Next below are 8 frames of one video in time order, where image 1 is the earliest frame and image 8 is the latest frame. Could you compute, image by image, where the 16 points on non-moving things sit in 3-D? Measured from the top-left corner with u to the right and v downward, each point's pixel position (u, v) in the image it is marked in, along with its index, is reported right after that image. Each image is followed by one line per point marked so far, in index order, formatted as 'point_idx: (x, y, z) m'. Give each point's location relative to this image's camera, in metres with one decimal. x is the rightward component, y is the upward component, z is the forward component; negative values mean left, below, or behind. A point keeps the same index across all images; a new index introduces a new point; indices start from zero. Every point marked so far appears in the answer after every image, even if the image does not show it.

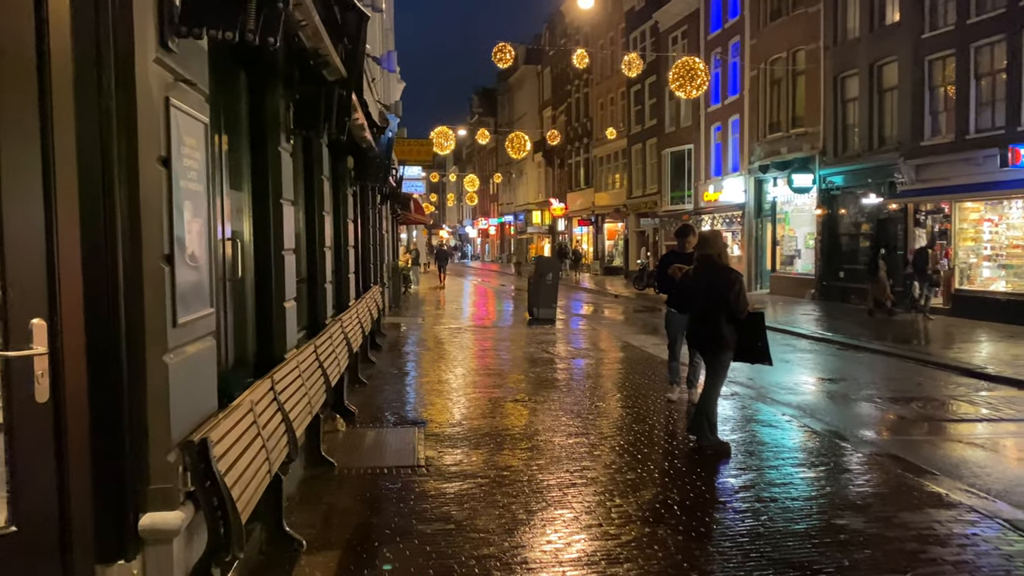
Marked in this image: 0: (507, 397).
0: (-0.5, -1.2, +9.8) m
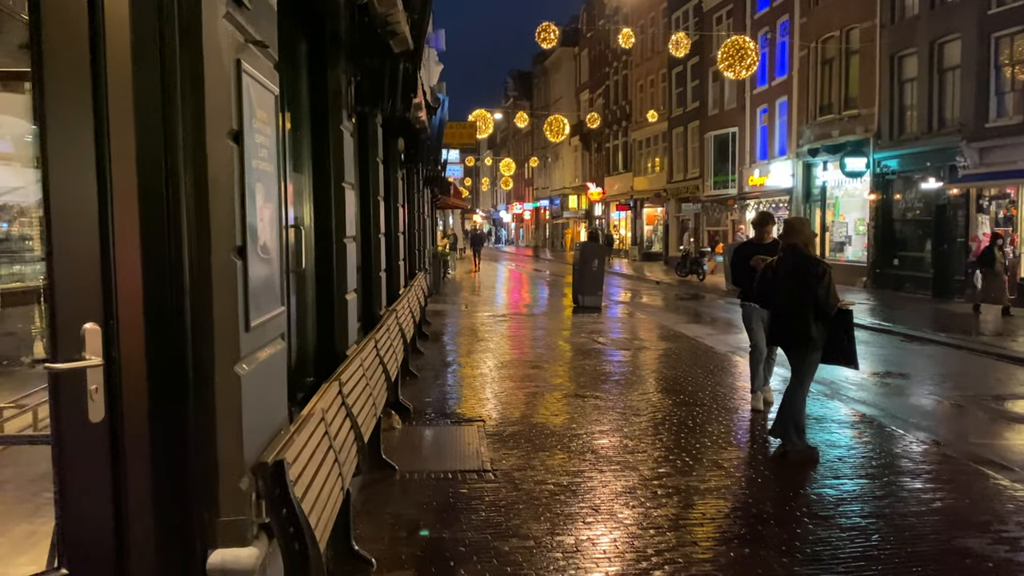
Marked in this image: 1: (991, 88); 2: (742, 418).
0: (+0.2, -1.1, +9.3) m
1: (+11.5, +4.8, +19.9) m
2: (+2.1, -1.3, +8.0) m
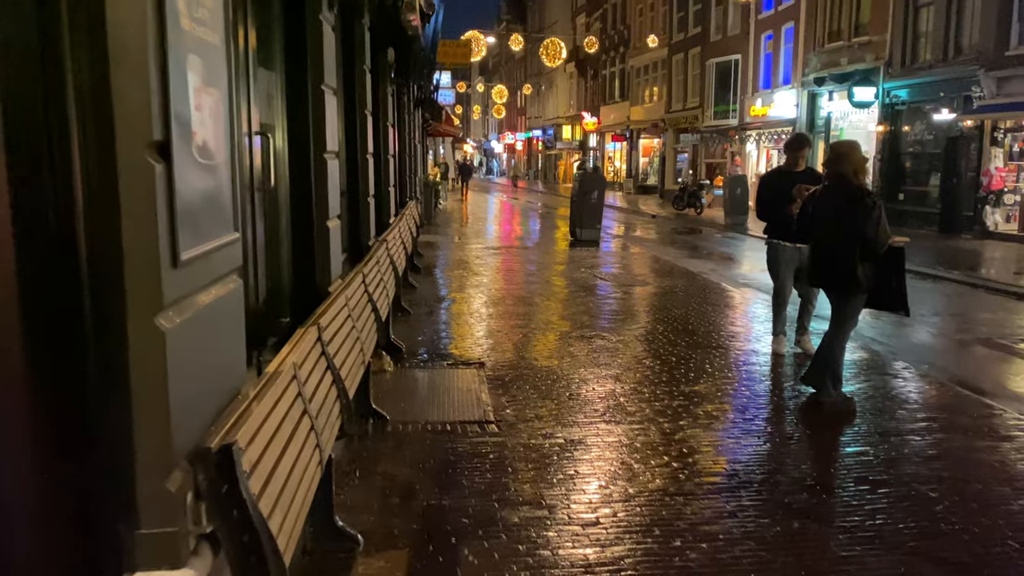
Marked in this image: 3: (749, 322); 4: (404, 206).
0: (+0.2, -0.4, +8.6) m
1: (+11.4, +6.3, +18.8) m
2: (+2.1, -0.7, +7.3) m
3: (+2.7, -0.4, +9.7) m
4: (-1.6, +1.2, +12.3) m
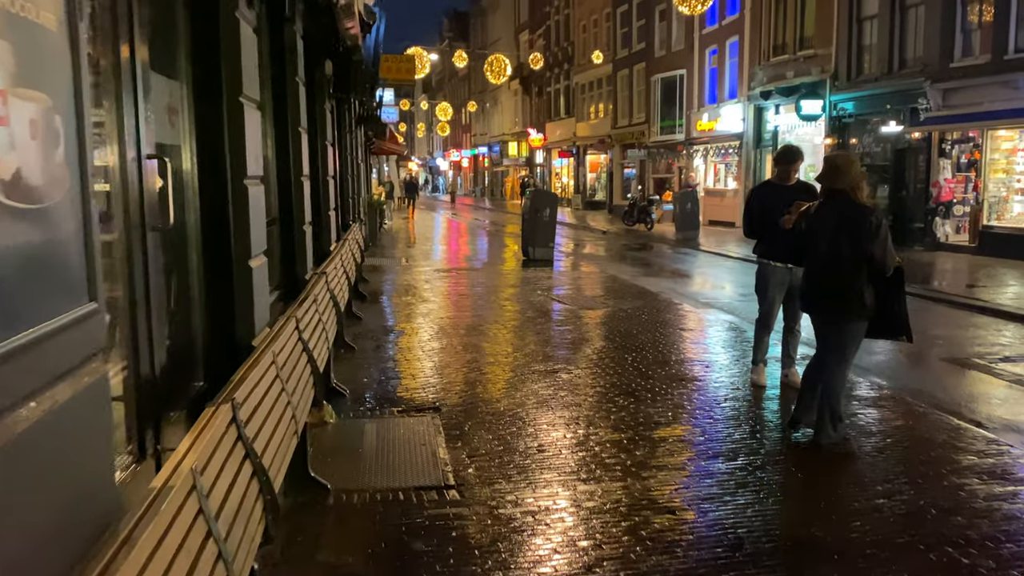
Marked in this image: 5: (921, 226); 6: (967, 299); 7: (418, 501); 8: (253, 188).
0: (-0.2, -0.7, +7.9) m
1: (+10.2, +6.0, +18.9) m
2: (+1.8, -0.9, +6.7) m
3: (+2.2, -0.6, +9.2) m
4: (-2.3, +0.8, +11.5) m
5: (+9.9, +1.5, +19.9) m
6: (+7.8, -0.2, +14.3) m
7: (-0.5, -1.1, +4.3) m
8: (-1.2, +0.5, +3.9) m
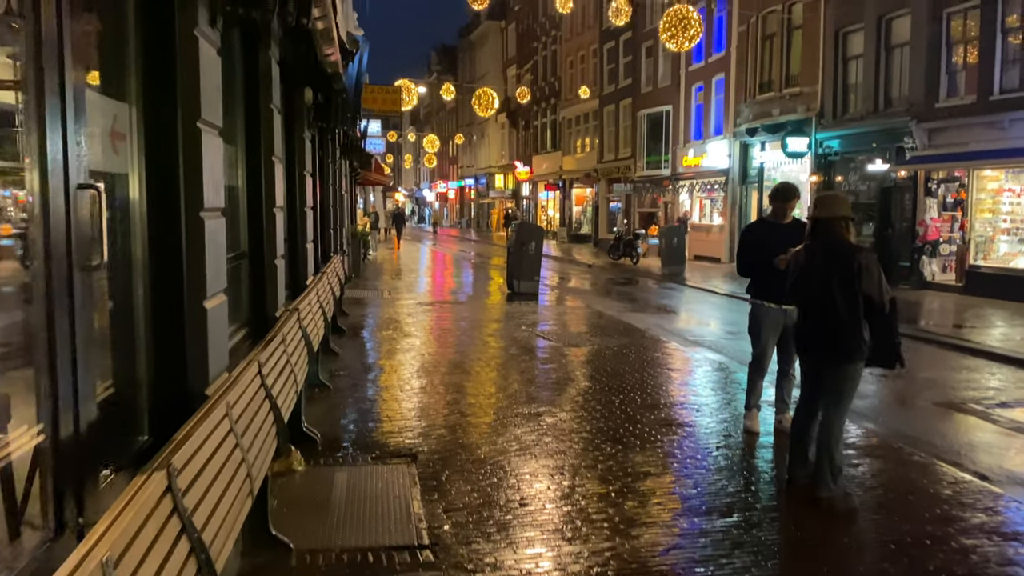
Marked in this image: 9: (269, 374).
0: (-0.4, -1.0, +7.6) m
1: (+9.9, +5.1, +19.0) m
2: (+1.6, -1.2, +6.4) m
3: (+2.0, -1.0, +8.9) m
4: (-2.5, +0.4, +11.2) m
5: (+9.5, +0.6, +19.9) m
6: (+7.6, -0.9, +14.1) m
7: (-0.6, -1.3, +4.0) m
8: (-1.3, +0.3, +3.6) m
9: (-1.2, -0.4, +4.1) m
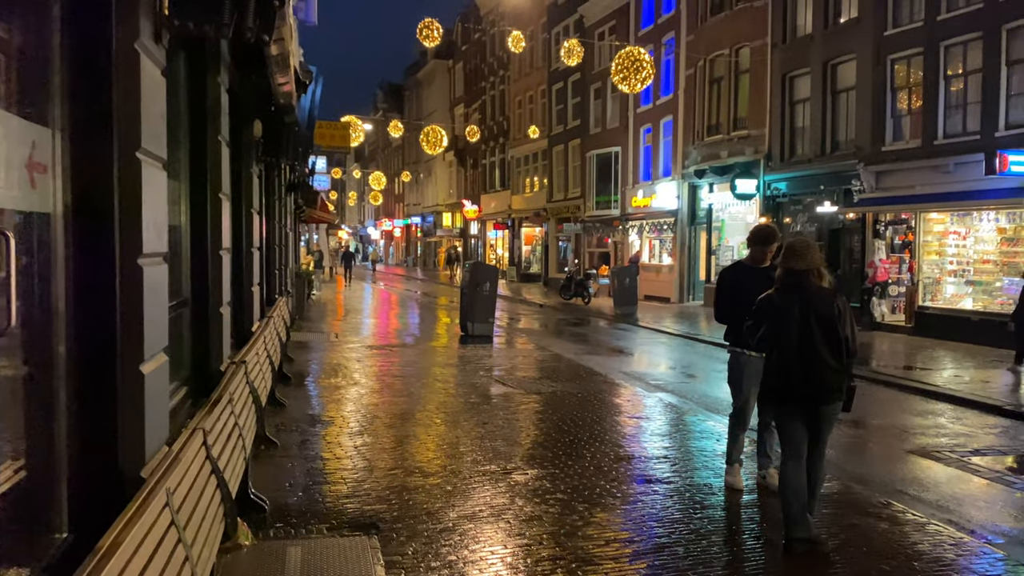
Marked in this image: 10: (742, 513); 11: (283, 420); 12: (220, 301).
0: (-0.7, -1.4, +7.0) m
1: (+8.8, +4.2, +19.4) m
2: (+1.4, -1.6, +6.0) m
3: (+1.6, -1.5, +8.5) m
4: (-3.0, -0.2, +10.5) m
5: (+8.4, -0.4, +20.0) m
6: (+6.8, -1.6, +14.0) m
7: (-0.7, -1.5, +3.4) m
8: (-1.3, +0.1, +3.0) m
9: (-1.3, -0.7, +3.5) m
10: (+1.6, -1.6, +5.8) m
11: (-2.3, -1.3, +8.3) m
12: (-1.8, -0.1, +5.0) m
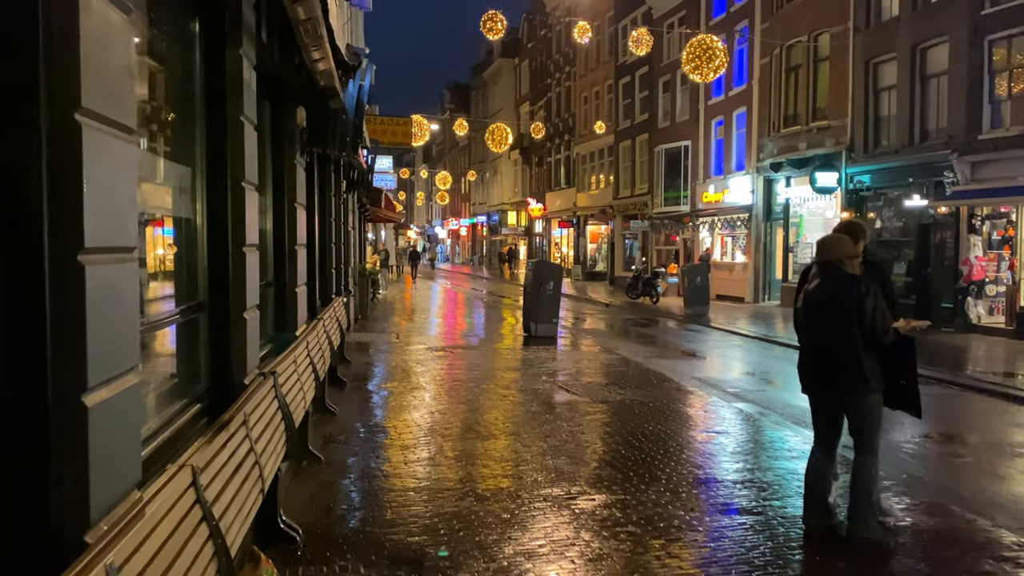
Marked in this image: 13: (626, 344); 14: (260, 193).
0: (-0.2, -1.4, +6.4) m
1: (+10.2, +4.2, +17.9) m
2: (+1.8, -1.6, +5.2) m
3: (+2.2, -1.5, +7.6) m
4: (-2.3, -0.2, +10.0) m
5: (+9.9, -0.4, +18.6) m
6: (+7.8, -1.6, +12.8) m
7: (-0.4, -1.6, +2.7) m
8: (-1.1, +0.1, +2.4) m
9: (-1.1, -0.7, +2.9) m
10: (+2.0, -1.6, +4.9) m
11: (-1.7, -1.3, +7.7) m
12: (-1.5, -0.1, +4.5) m
13: (+2.5, -1.3, +18.3) m
14: (-1.8, +0.7, +6.2) m
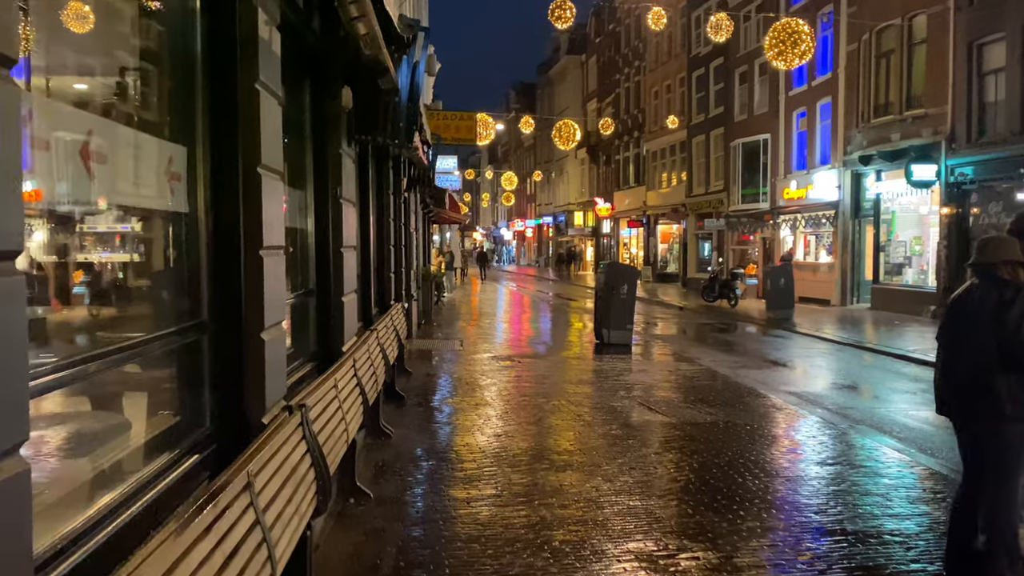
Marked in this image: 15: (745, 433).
0: (+0.3, -1.5, +5.3) m
1: (+11.6, +4.1, +16.1) m
2: (+2.2, -1.6, +4.0) m
3: (+2.8, -1.6, +6.4) m
4: (-1.4, -0.3, +9.2) m
5: (+11.3, -0.4, +16.7) m
6: (+8.8, -1.6, +11.1) m
7: (-0.2, -1.6, +1.8) m
8: (-0.9, 0.0, +1.5) m
9: (-0.8, -0.7, +2.0) m
10: (+2.4, -1.6, +3.8) m
11: (-1.0, -1.4, +6.8) m
12: (-1.1, -0.1, +3.6) m
13: (+4.0, -1.3, +17.0) m
14: (-1.3, +0.7, +5.3) m
15: (+2.5, -1.5, +8.4) m
